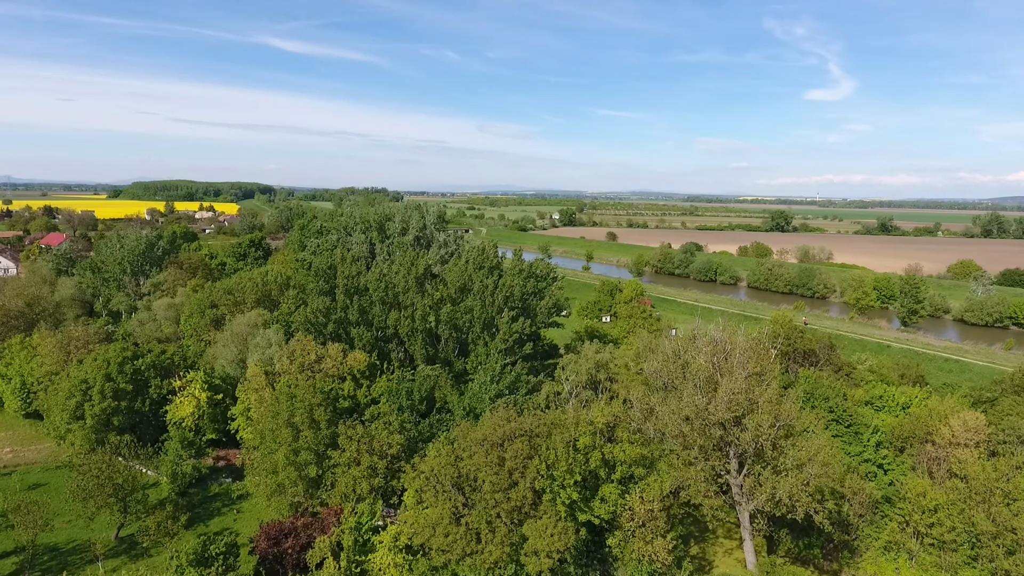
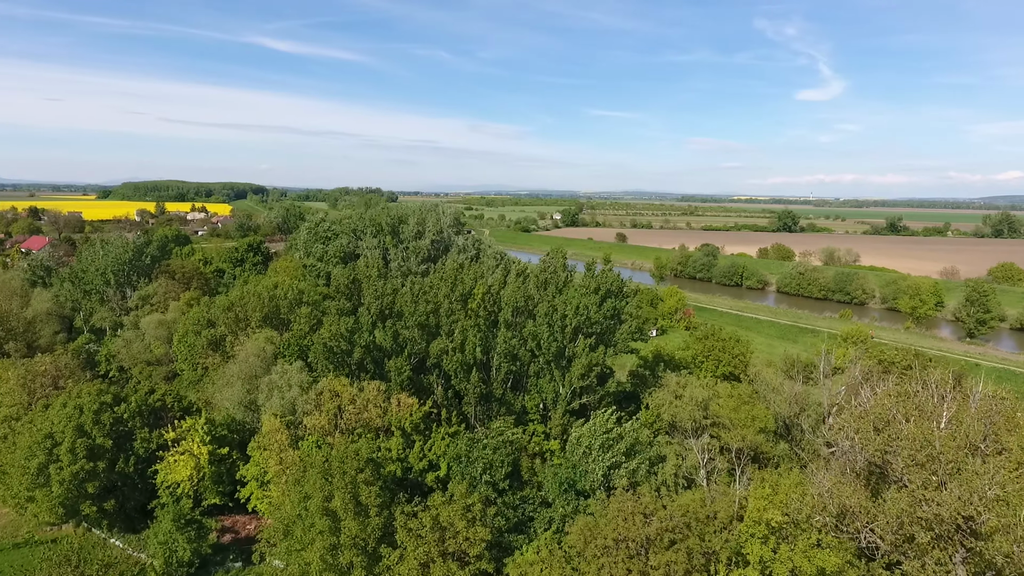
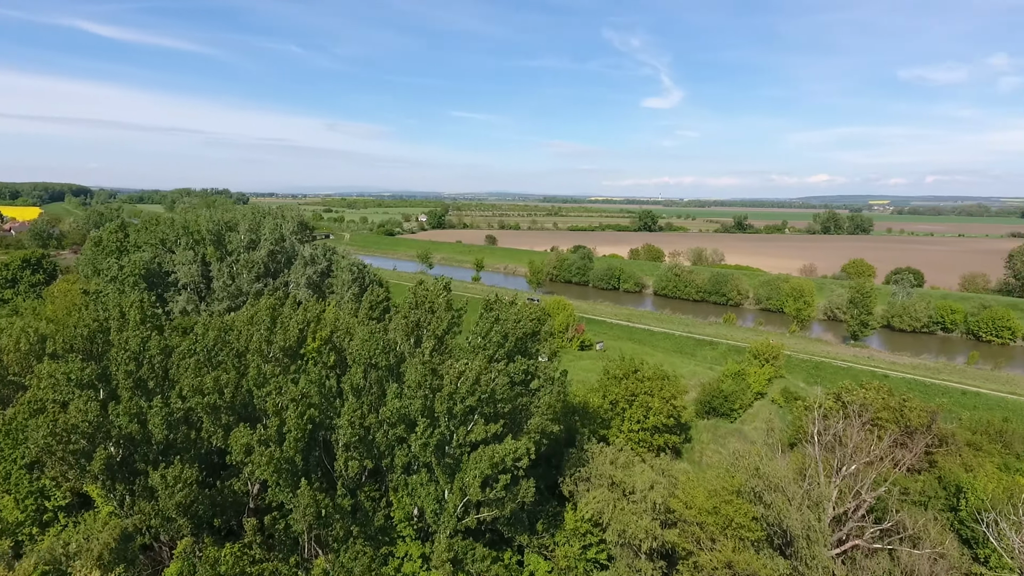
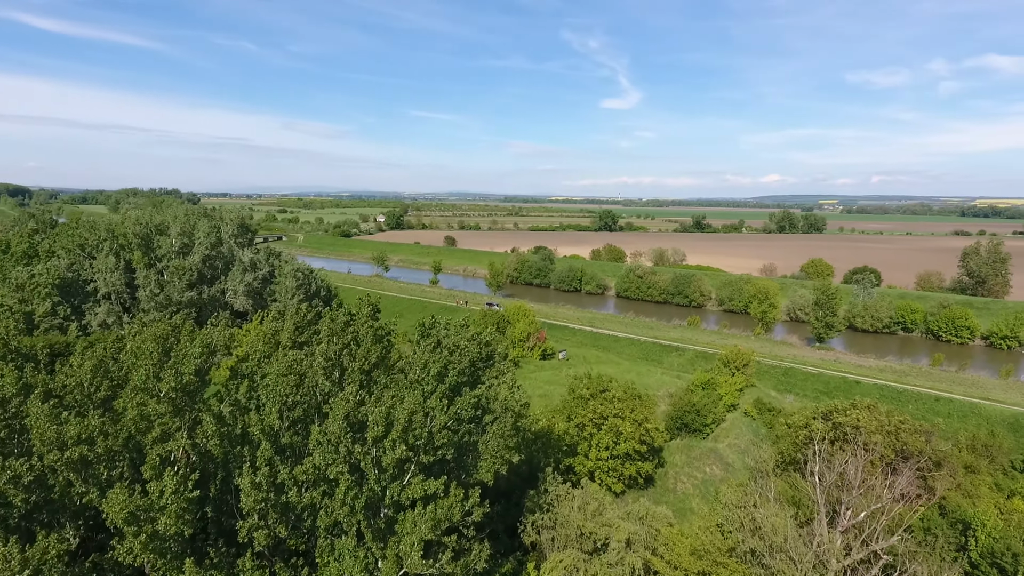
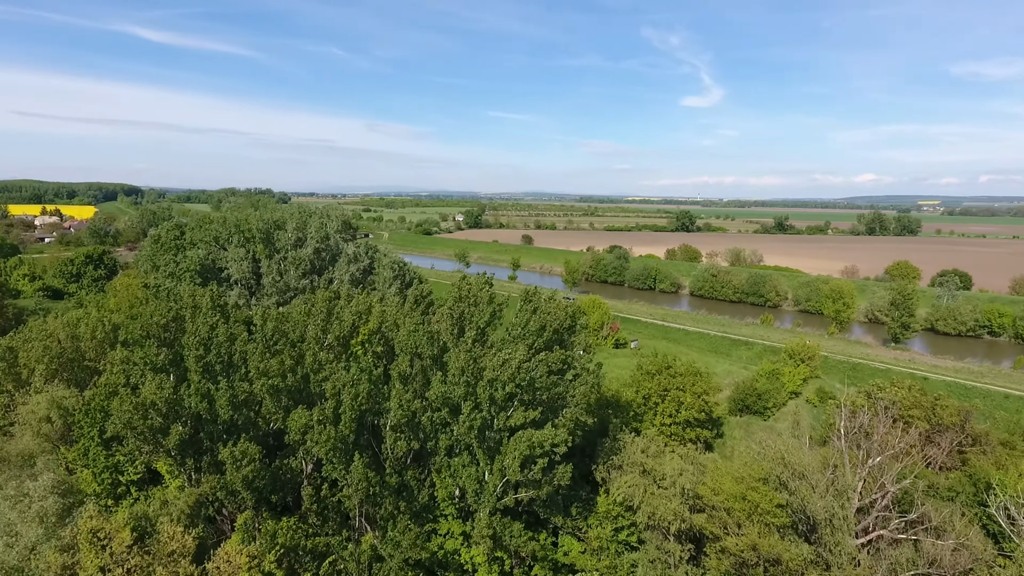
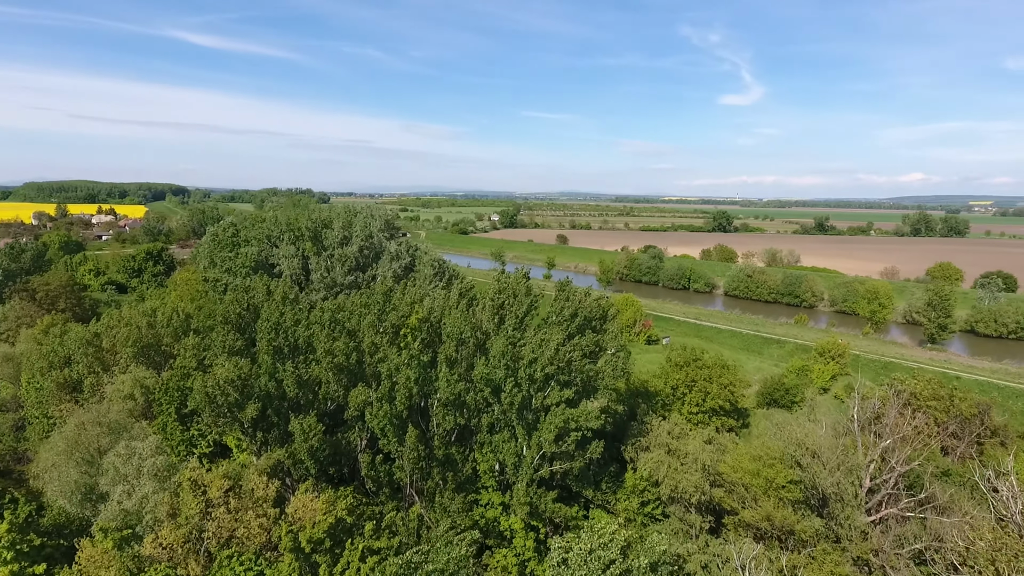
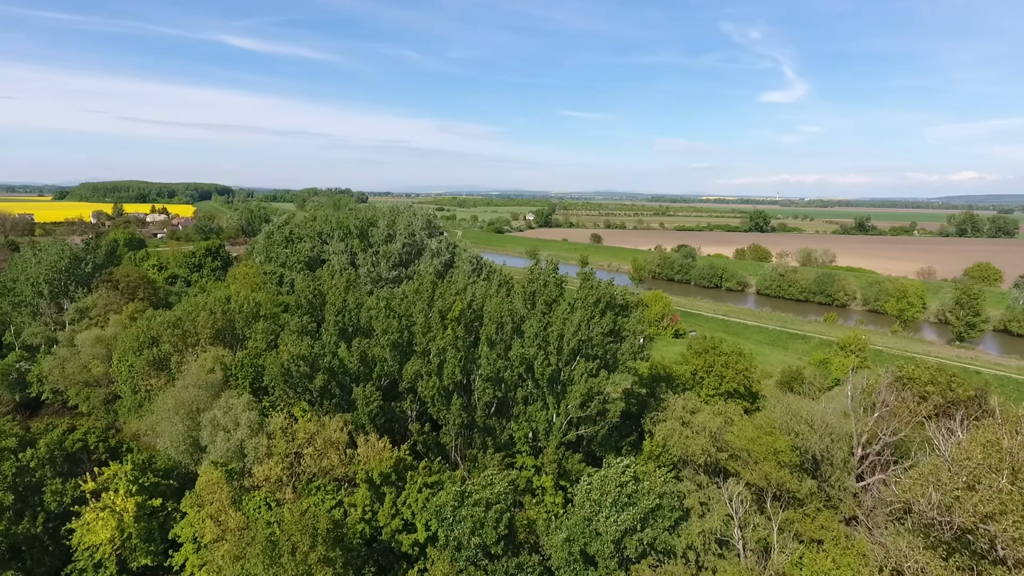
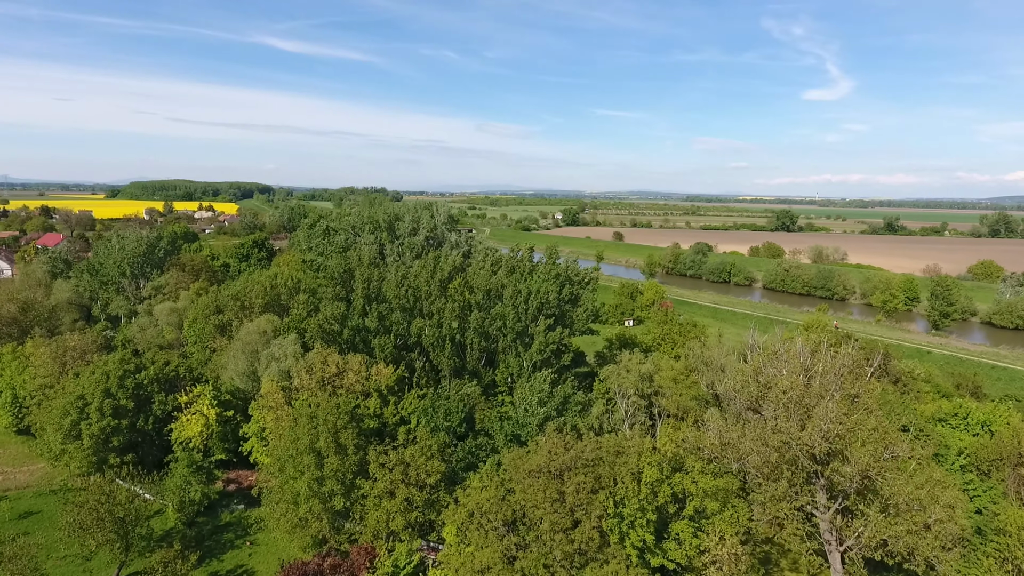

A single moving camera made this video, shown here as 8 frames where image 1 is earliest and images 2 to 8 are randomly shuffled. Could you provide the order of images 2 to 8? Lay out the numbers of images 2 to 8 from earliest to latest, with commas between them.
8, 2, 7, 6, 5, 3, 4
